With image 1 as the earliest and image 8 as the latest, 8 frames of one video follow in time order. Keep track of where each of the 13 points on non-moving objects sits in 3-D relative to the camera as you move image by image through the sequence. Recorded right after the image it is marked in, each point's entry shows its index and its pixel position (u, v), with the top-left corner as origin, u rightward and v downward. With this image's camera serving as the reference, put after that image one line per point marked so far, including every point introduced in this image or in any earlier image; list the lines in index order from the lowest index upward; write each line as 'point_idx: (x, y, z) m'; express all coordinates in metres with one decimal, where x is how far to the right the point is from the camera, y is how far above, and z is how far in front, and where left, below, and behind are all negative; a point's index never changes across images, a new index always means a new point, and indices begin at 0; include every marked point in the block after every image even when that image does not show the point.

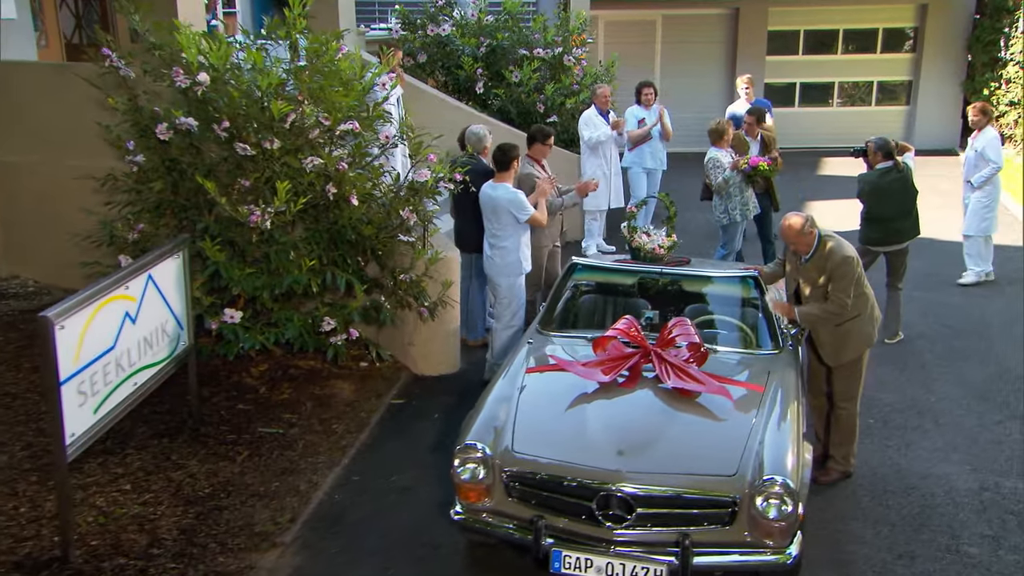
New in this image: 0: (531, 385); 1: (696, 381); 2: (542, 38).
0: (+0.1, -0.4, +5.0) m
1: (+0.8, -0.4, +4.9) m
2: (+0.3, +2.4, +11.0) m
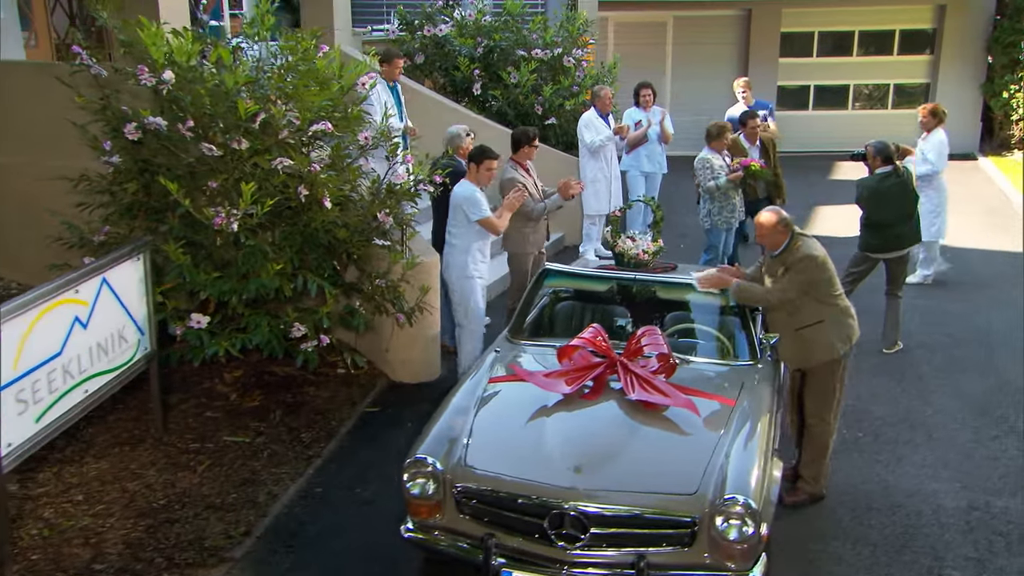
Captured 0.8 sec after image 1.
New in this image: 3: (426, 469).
0: (-0.1, -0.5, +4.8) m
1: (+0.6, -0.4, +4.7) m
2: (+0.2, +2.4, +10.8) m
3: (-0.3, -0.7, +4.4) m
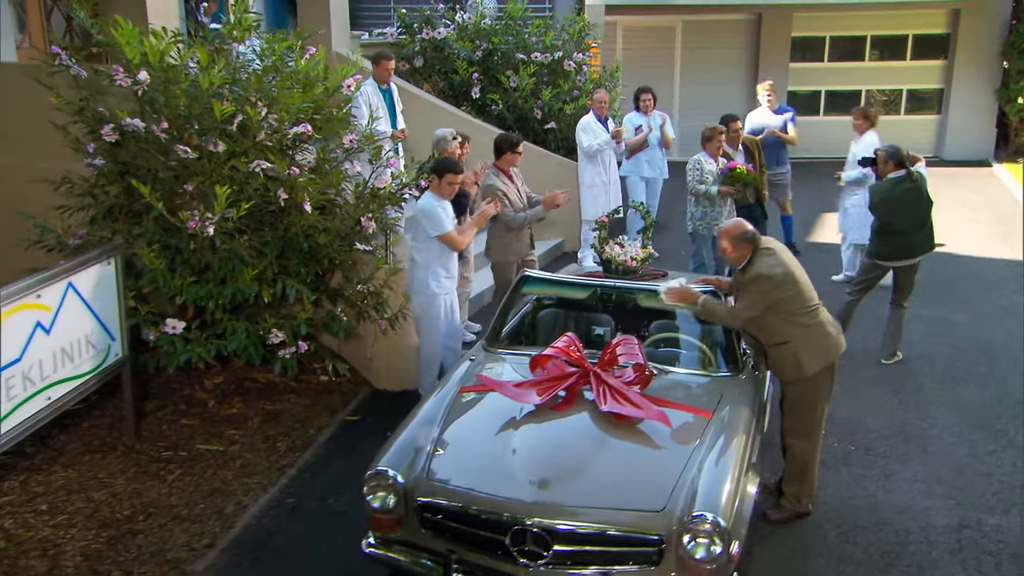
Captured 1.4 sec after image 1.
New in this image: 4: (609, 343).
0: (-0.2, -0.5, +4.7) m
1: (+0.5, -0.5, +4.5) m
2: (+0.2, +2.3, +10.7) m
3: (-0.5, -0.7, +4.2) m
4: (+0.4, -0.2, +4.9) m
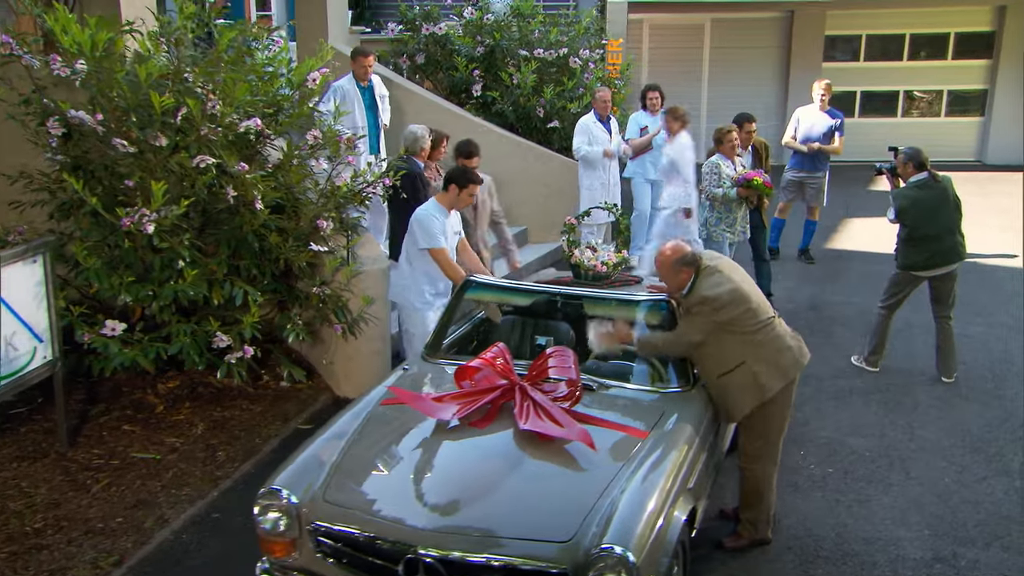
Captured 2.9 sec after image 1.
0: (-0.5, -0.5, +4.4) m
1: (+0.2, -0.5, +4.1) m
2: (+0.3, +2.3, +10.3) m
3: (-0.8, -0.7, +3.9) m
4: (+0.1, -0.3, +4.5) m
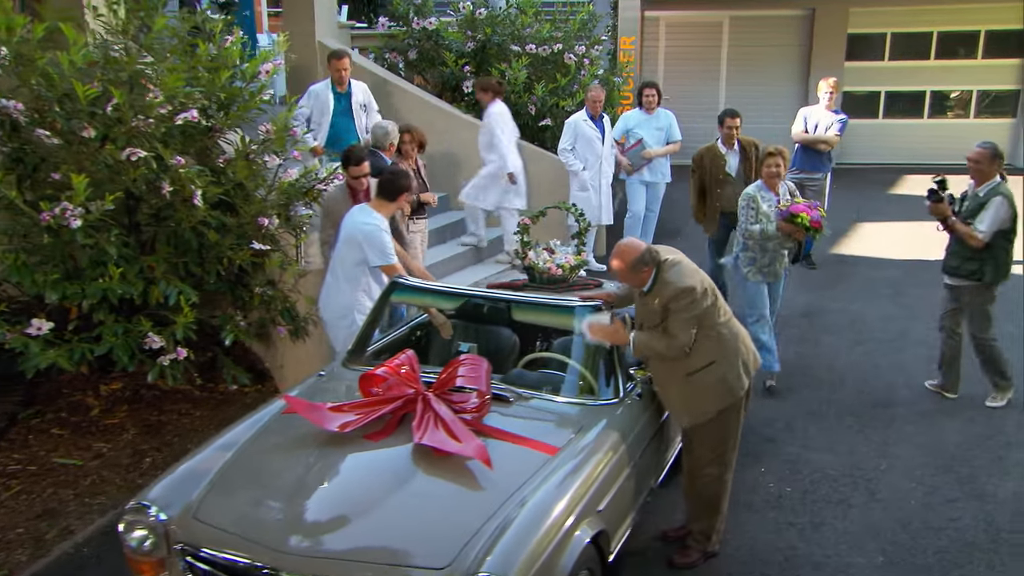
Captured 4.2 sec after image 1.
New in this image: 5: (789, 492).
0: (-0.9, -0.5, +4.1) m
1: (-0.2, -0.5, +3.8) m
2: (+0.2, +2.2, +10.0) m
3: (-1.2, -0.7, +3.6) m
4: (-0.2, -0.3, +4.2) m
5: (+1.3, -0.9, +5.2) m
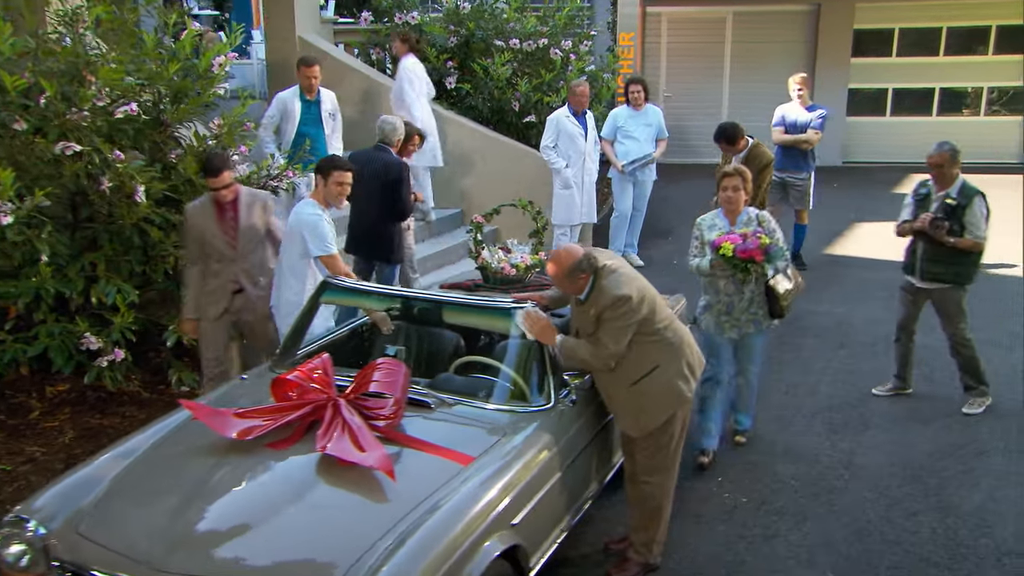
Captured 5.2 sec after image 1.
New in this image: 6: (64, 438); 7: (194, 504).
0: (-1.1, -0.5, +3.9) m
1: (-0.5, -0.5, +3.6) m
2: (+0.1, +2.2, +9.8) m
3: (-1.4, -0.7, +3.4) m
4: (-0.5, -0.3, +4.0) m
5: (+1.0, -0.9, +4.9) m
6: (-2.2, -0.7, +5.5) m
7: (-1.0, -0.7, +3.4) m
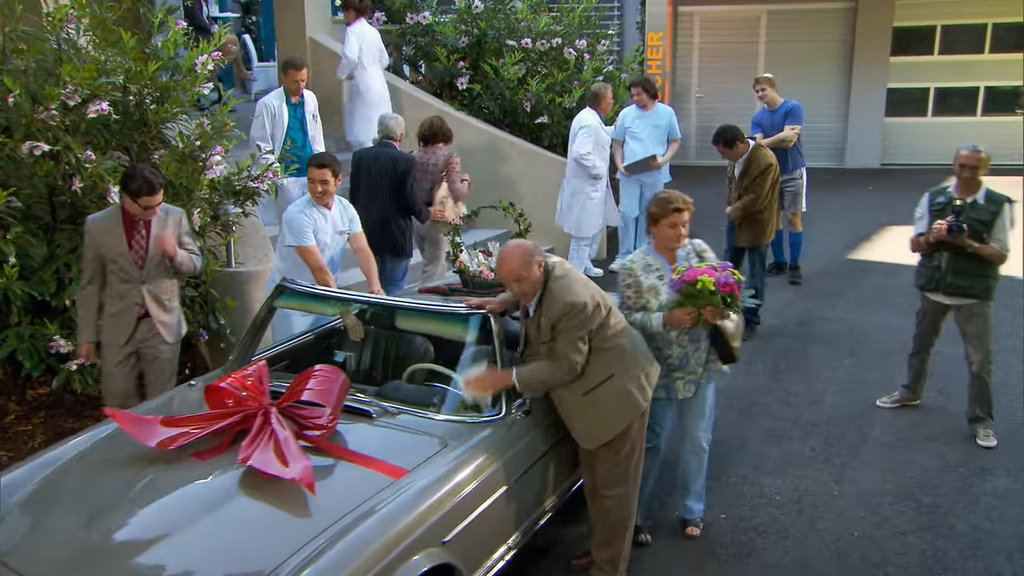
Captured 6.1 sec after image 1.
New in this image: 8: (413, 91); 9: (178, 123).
0: (-1.3, -0.5, +3.7) m
1: (-0.7, -0.5, +3.4) m
2: (+0.2, +2.2, +9.6) m
3: (-1.7, -0.7, +3.3) m
4: (-0.7, -0.3, +3.8) m
5: (+0.9, -1.0, +4.7) m
6: (-2.3, -0.7, +5.4) m
7: (-1.2, -0.7, +3.3) m
8: (-0.8, +1.6, +9.4) m
9: (-1.8, +0.9, +5.9) m
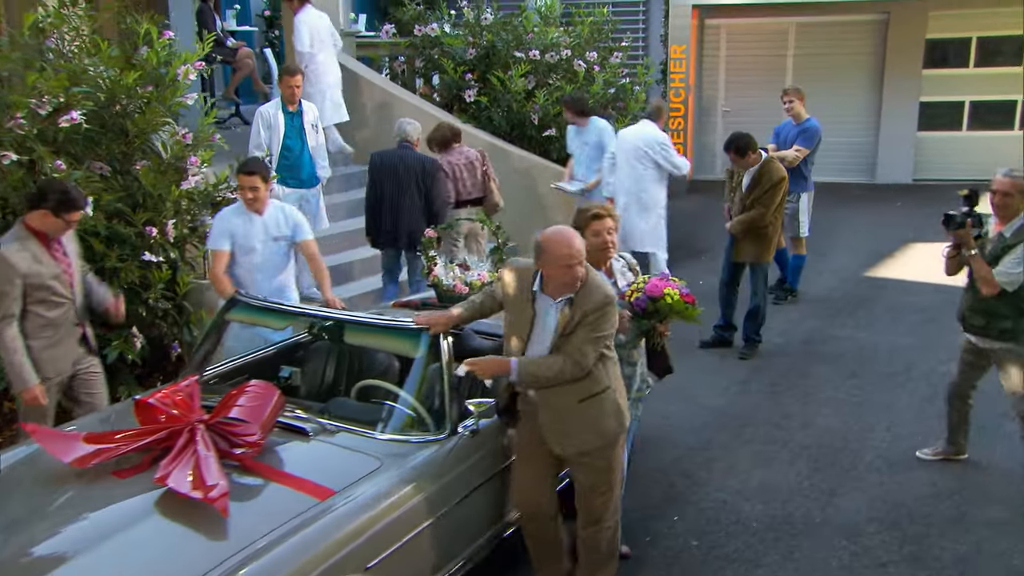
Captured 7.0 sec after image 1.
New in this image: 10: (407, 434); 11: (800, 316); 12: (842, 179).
0: (-1.5, -0.6, +3.6) m
1: (-0.9, -0.6, +3.3) m
2: (+0.3, +2.1, +9.4) m
3: (-1.9, -0.8, +3.2) m
4: (-0.9, -0.3, +3.7) m
5: (+0.7, -1.0, +4.5) m
6: (-2.4, -0.8, +5.3) m
7: (-1.4, -0.7, +3.2) m
8: (-0.8, +1.5, +9.2) m
9: (-1.9, +0.8, +5.8) m
10: (-0.3, -0.5, +3.8) m
11: (+2.0, -0.2, +8.0) m
12: (+4.4, +1.4, +15.0) m
